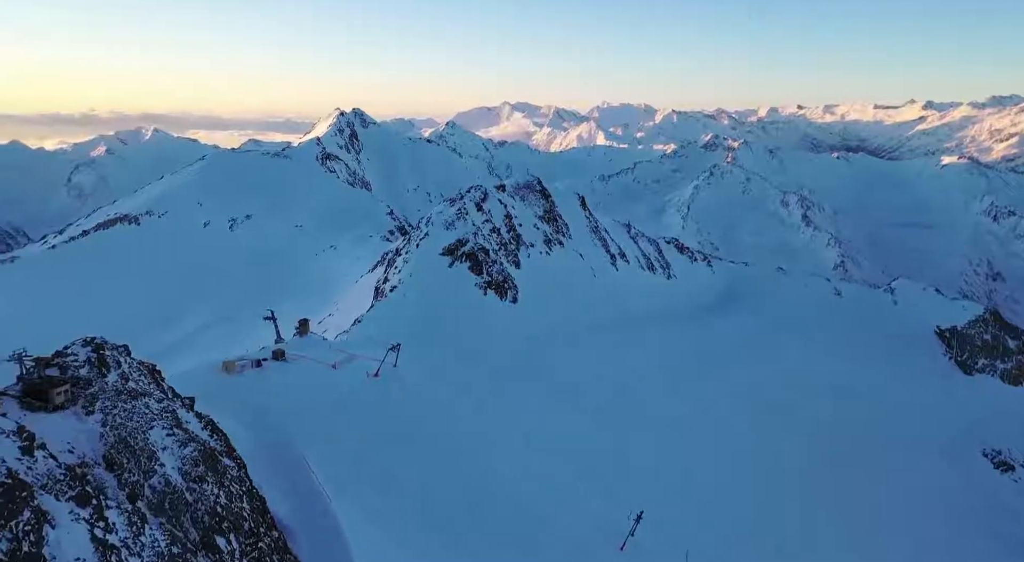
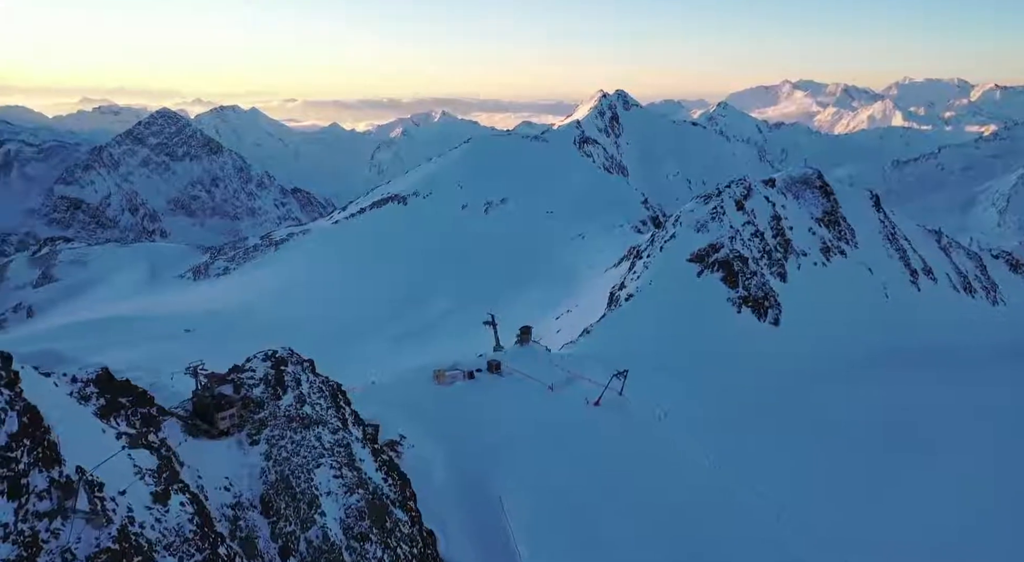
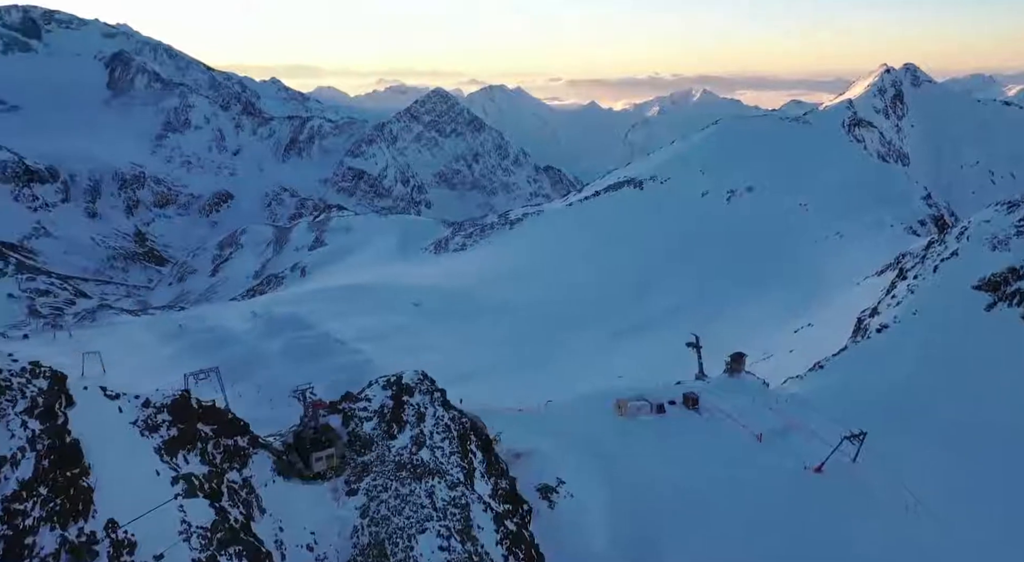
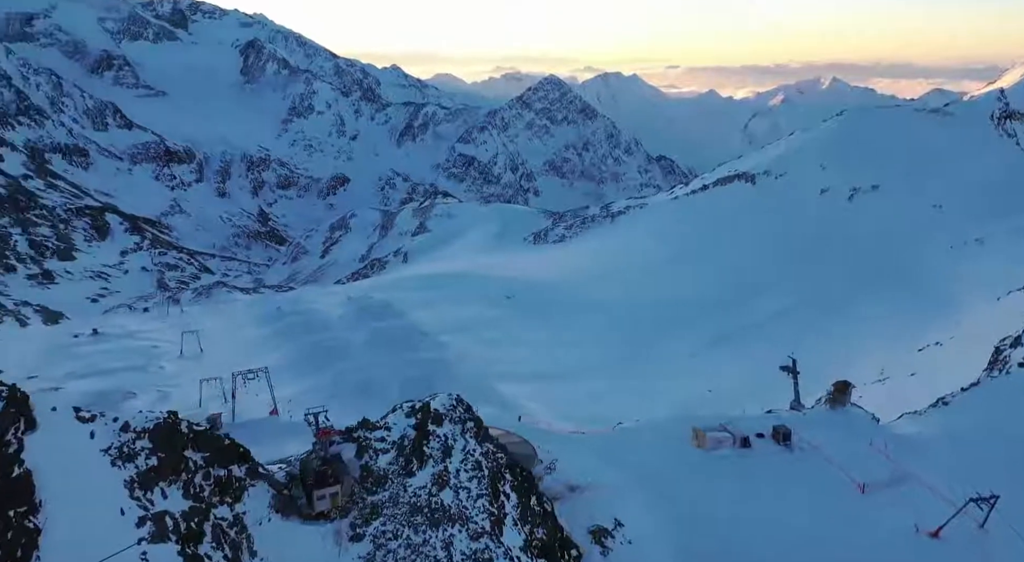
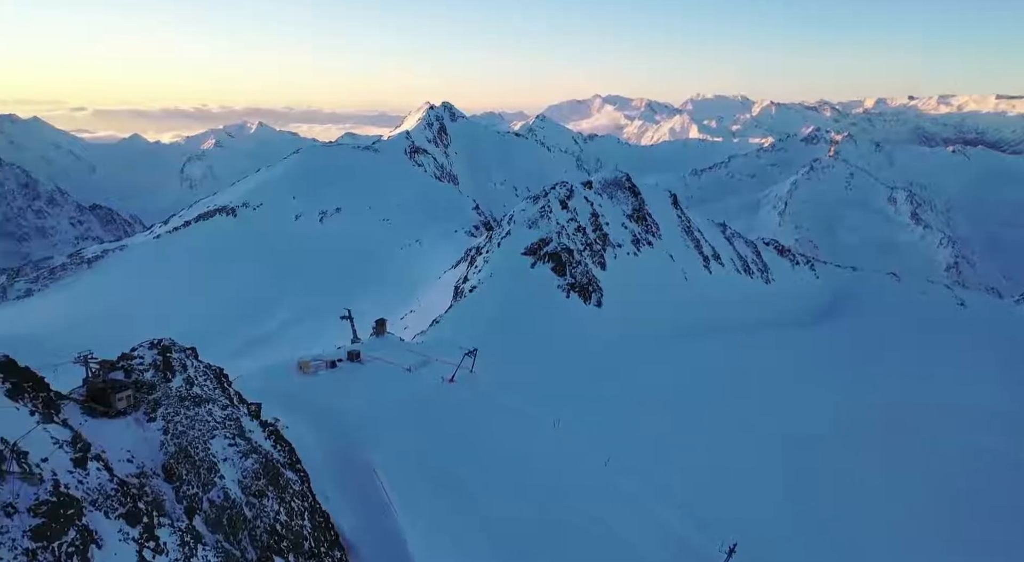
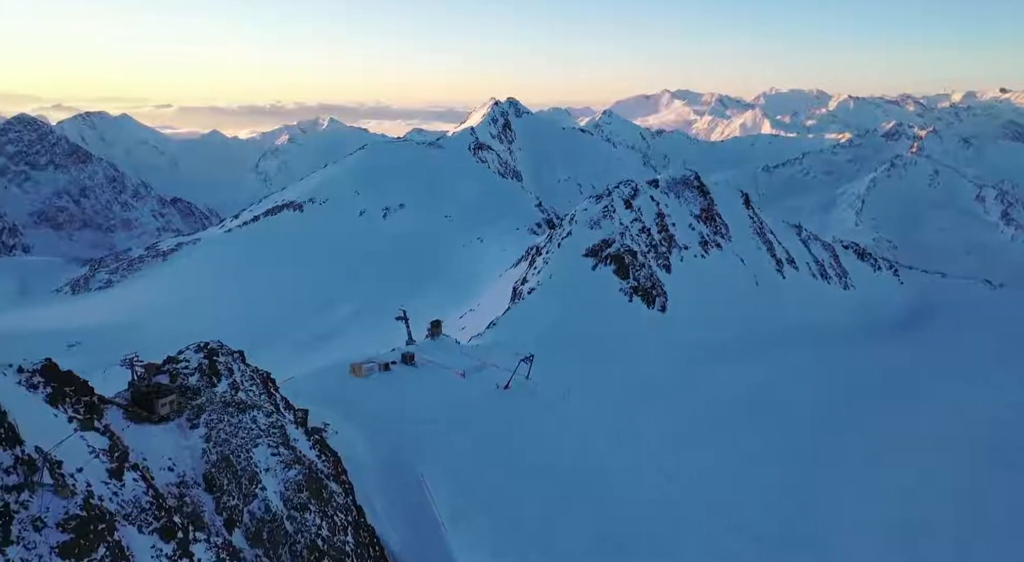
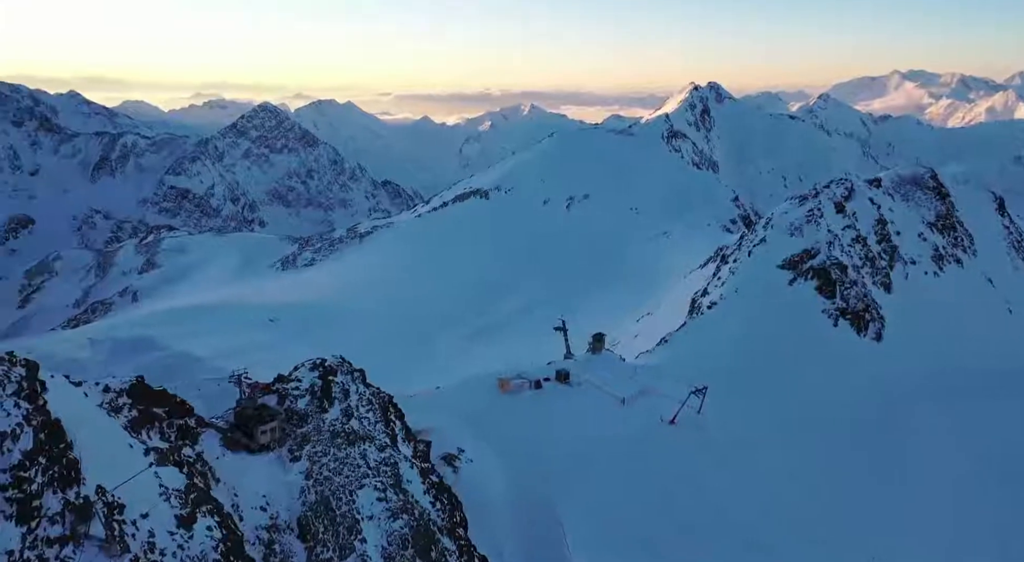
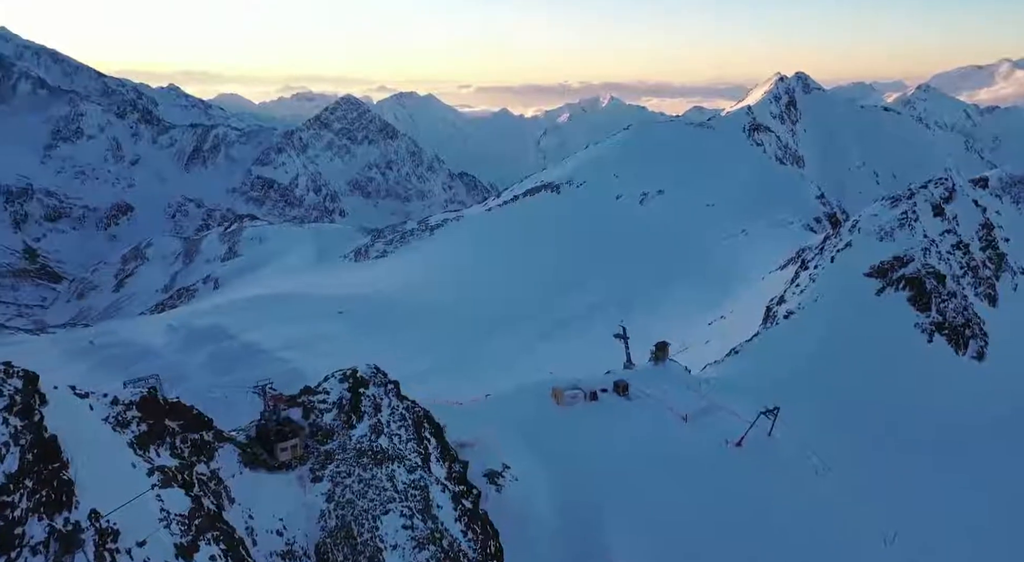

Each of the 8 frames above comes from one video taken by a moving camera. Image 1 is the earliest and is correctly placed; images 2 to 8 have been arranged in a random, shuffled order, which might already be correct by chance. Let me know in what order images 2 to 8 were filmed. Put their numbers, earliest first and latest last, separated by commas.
5, 6, 2, 7, 8, 3, 4
